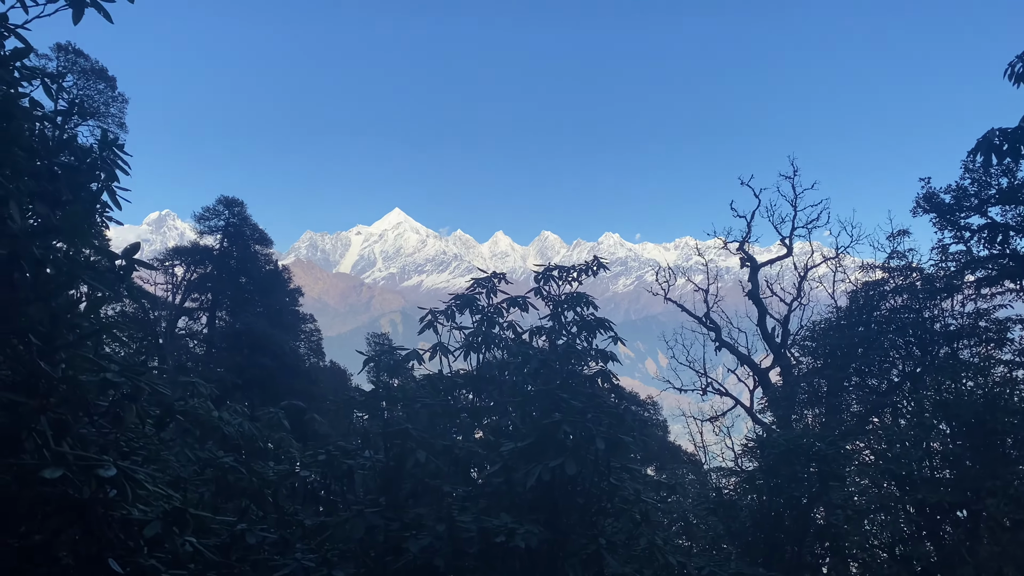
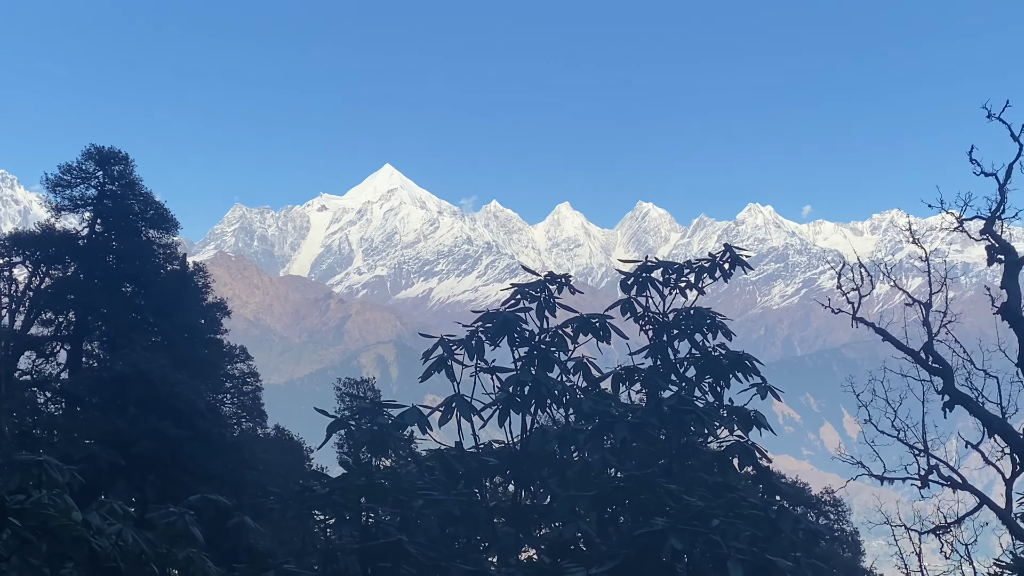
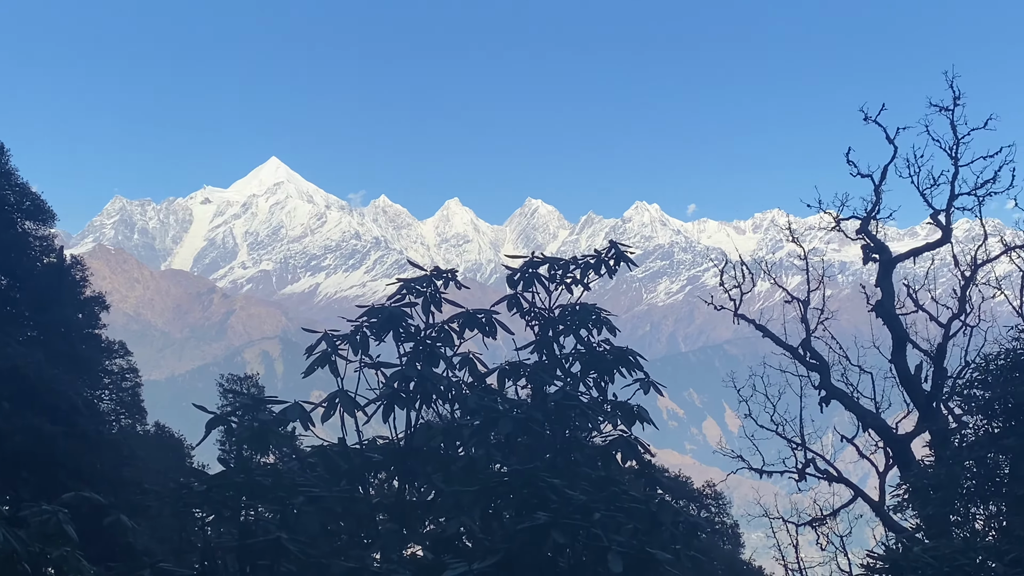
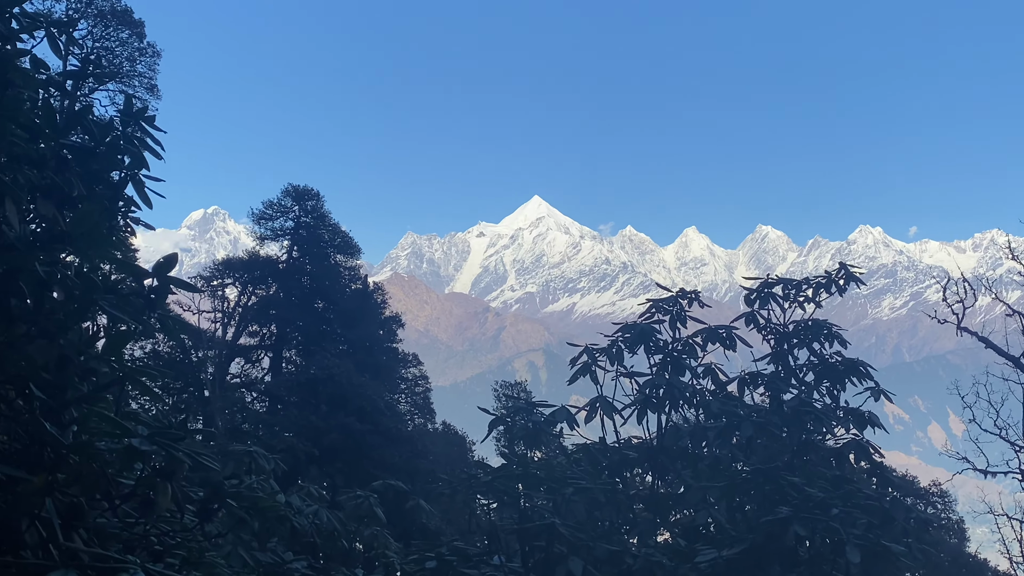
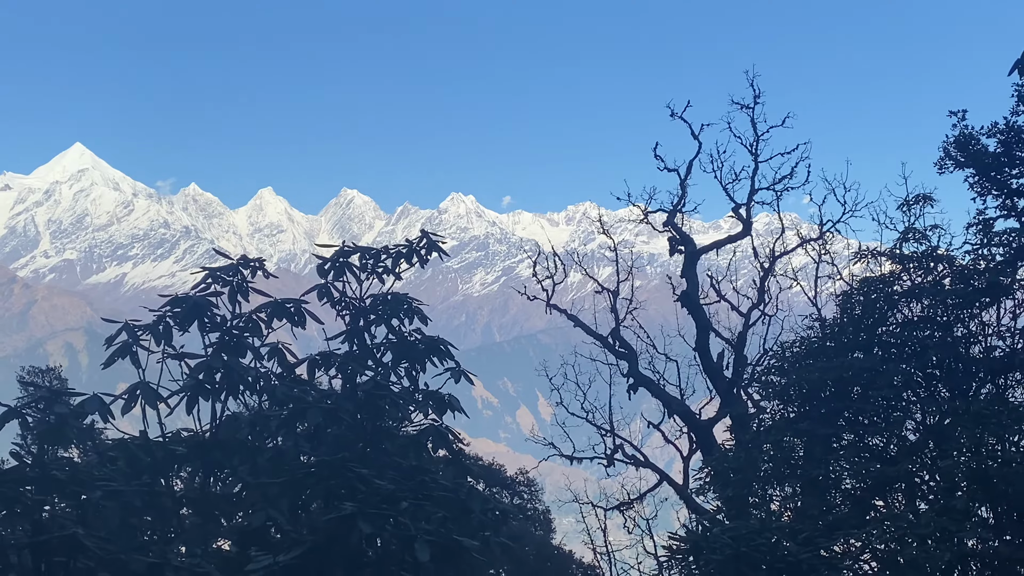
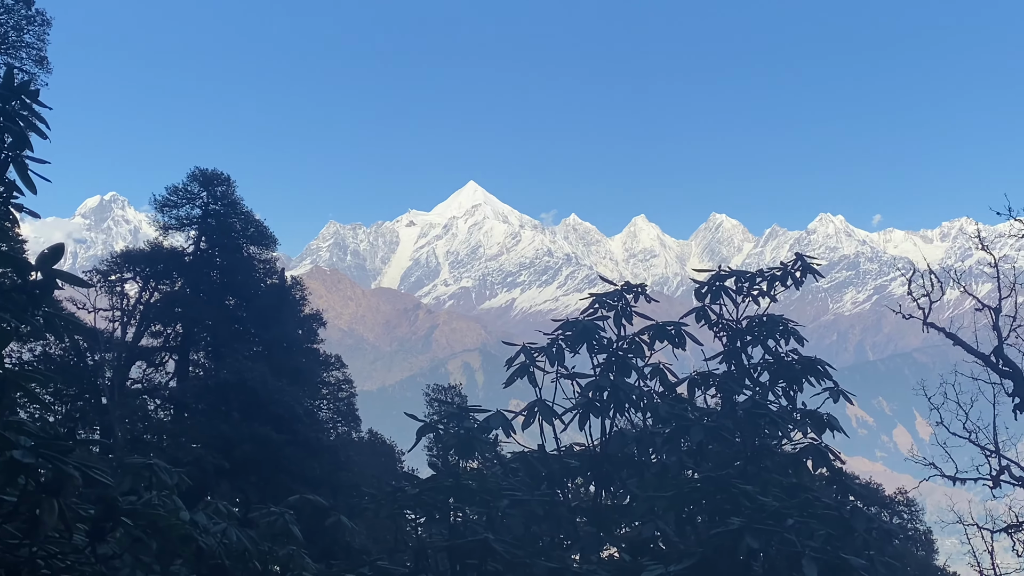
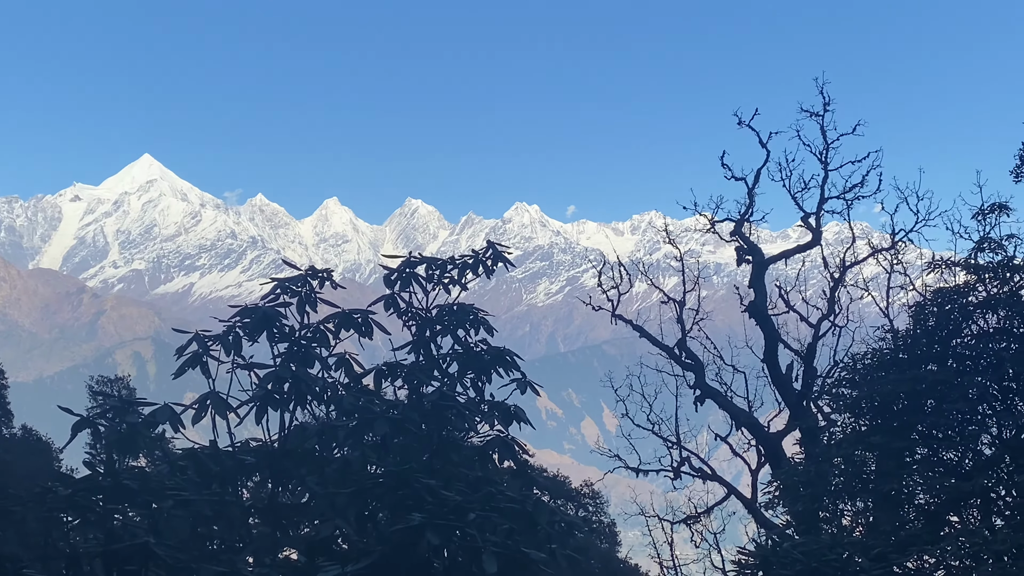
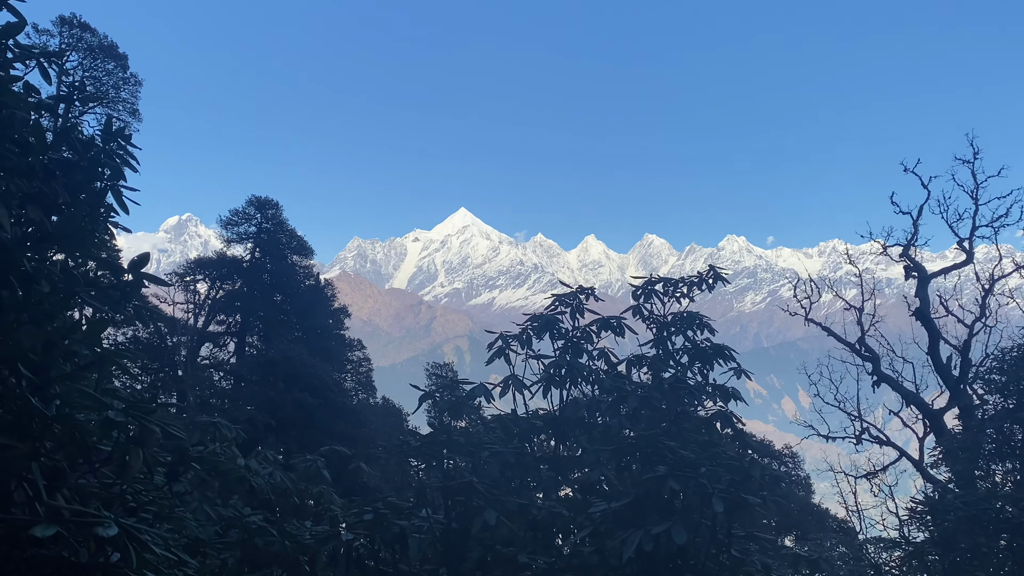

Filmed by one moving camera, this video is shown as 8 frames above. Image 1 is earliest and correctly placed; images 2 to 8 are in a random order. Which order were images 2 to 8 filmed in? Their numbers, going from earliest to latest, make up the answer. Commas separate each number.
8, 4, 6, 2, 3, 7, 5
